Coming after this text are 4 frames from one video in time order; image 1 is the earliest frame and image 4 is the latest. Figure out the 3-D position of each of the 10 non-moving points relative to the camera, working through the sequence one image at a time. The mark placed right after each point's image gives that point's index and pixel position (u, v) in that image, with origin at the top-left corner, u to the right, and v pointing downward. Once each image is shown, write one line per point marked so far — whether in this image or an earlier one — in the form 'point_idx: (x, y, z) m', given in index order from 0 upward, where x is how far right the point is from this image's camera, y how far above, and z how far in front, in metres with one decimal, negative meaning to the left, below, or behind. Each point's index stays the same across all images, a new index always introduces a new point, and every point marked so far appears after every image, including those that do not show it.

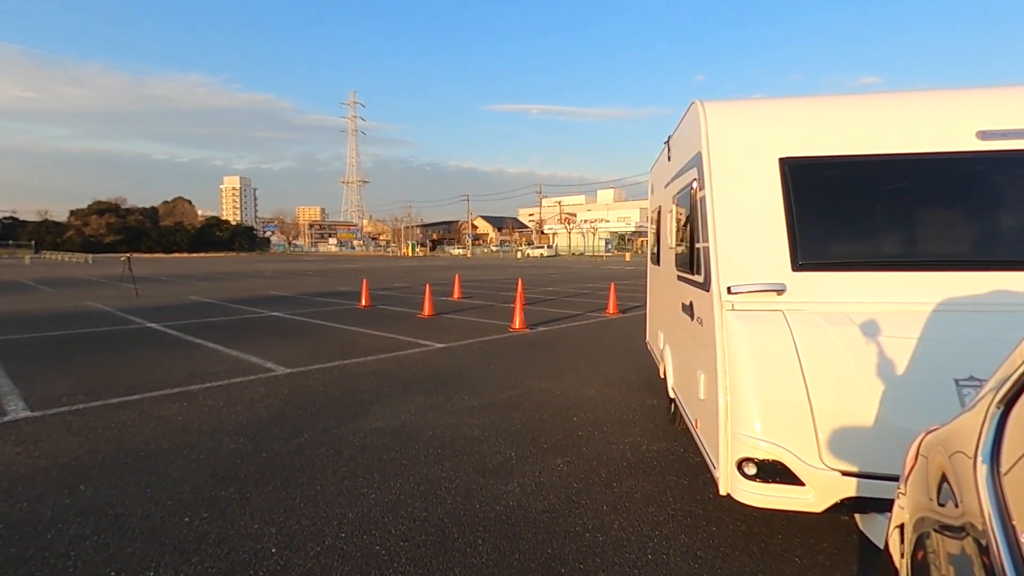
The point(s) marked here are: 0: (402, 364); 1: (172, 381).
0: (-1.5, -1.0, +8.1) m
1: (-4.0, -1.1, +7.0) m
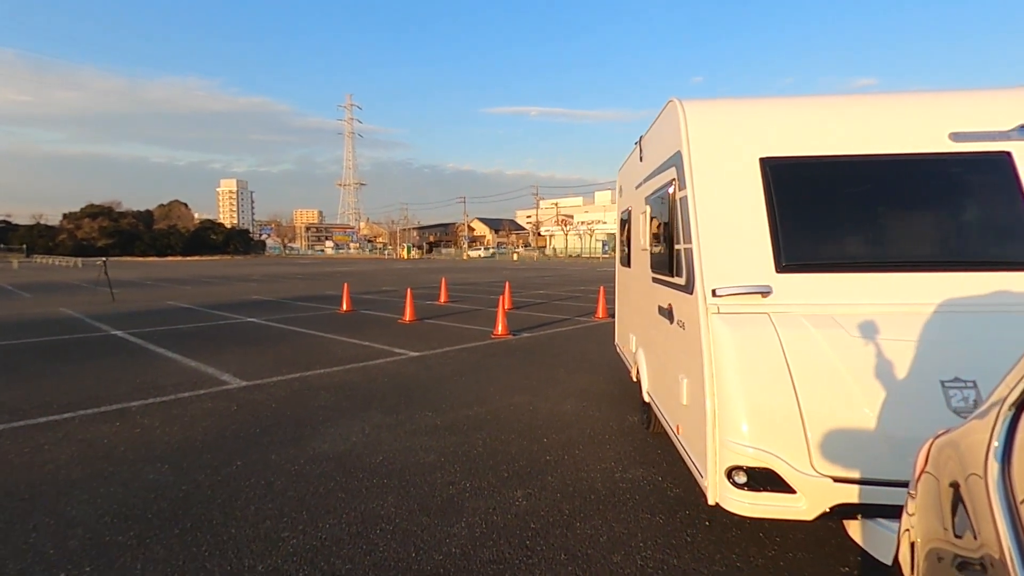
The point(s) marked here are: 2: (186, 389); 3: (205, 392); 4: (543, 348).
0: (-1.8, -1.1, +7.5) m
1: (-4.3, -1.2, +6.4) m
2: (-3.8, -1.1, +6.8) m
3: (-3.5, -1.1, +6.6) m
4: (+0.5, -0.9, +9.0) m
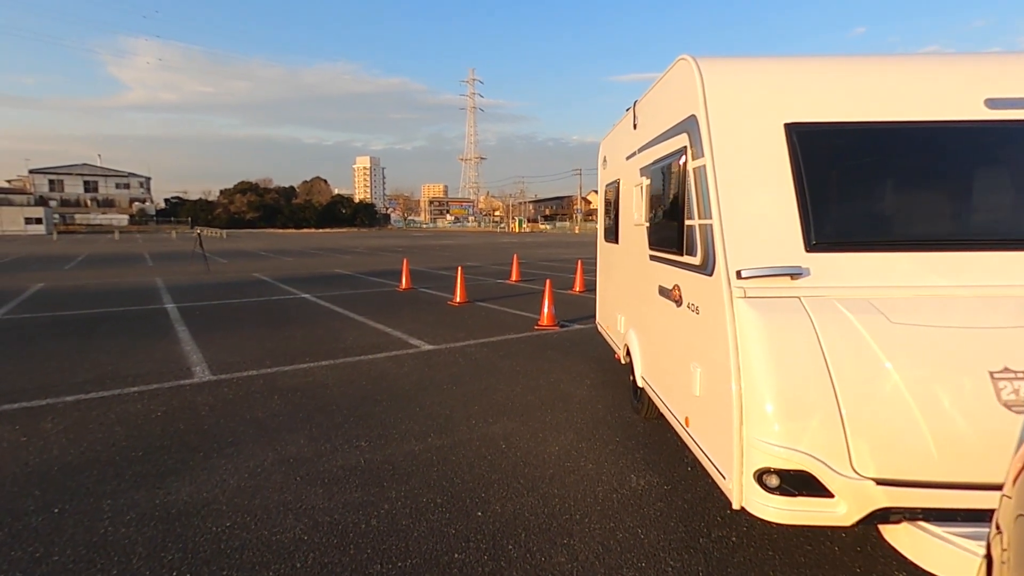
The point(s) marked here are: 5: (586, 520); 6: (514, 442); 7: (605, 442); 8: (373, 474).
0: (-1.6, -0.9, +6.2) m
1: (-4.3, -1.0, +5.6) m
2: (-3.7, -0.9, +5.9) m
3: (-3.4, -0.9, +5.7) m
4: (+0.9, -0.7, +7.2) m
5: (+0.4, -1.2, +3.0) m
6: (0.0, -1.1, +4.1) m
7: (+0.6, -1.1, +4.0) m
8: (-0.8, -1.1, +3.7) m
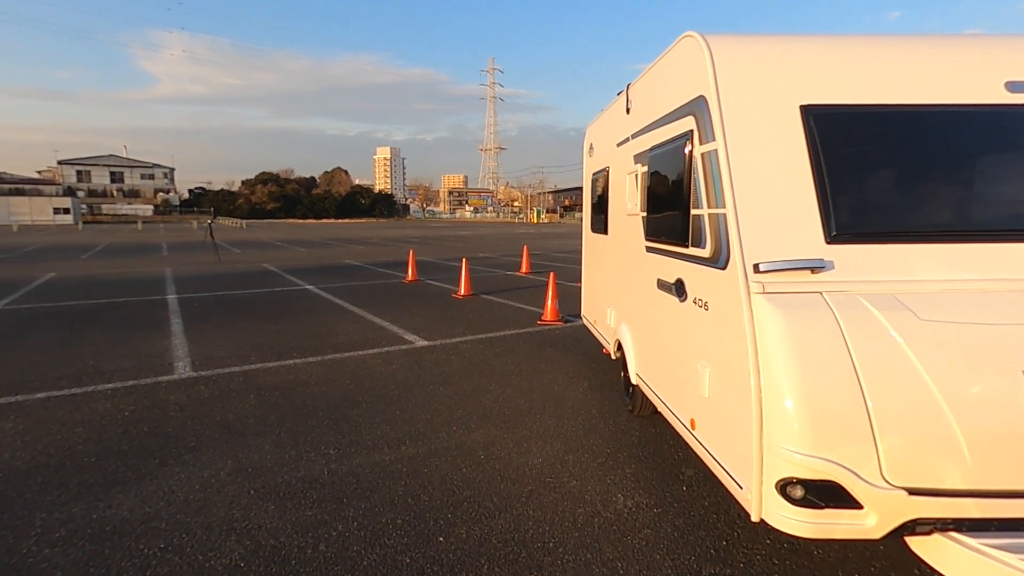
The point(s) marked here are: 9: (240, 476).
0: (-1.7, -0.8, +5.9) m
1: (-4.4, -0.9, +5.4) m
2: (-3.8, -0.8, +5.7) m
3: (-3.5, -0.9, +5.4) m
4: (+0.9, -0.6, +6.8) m
5: (+0.2, -1.2, +2.7) m
6: (-0.1, -1.0, +3.8) m
7: (+0.5, -1.1, +3.6) m
8: (-1.0, -1.1, +3.3) m
9: (-1.6, -1.1, +3.4) m
